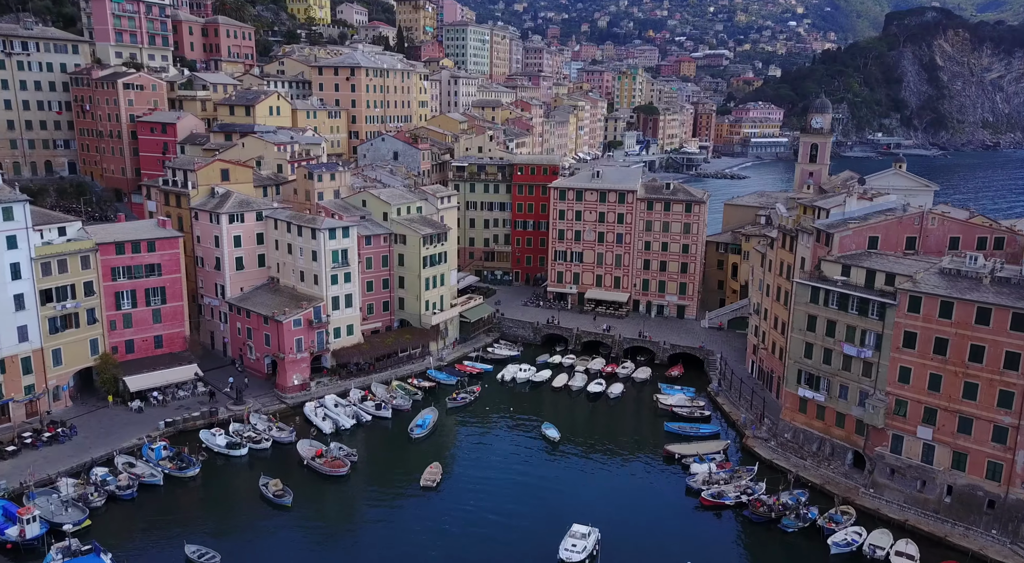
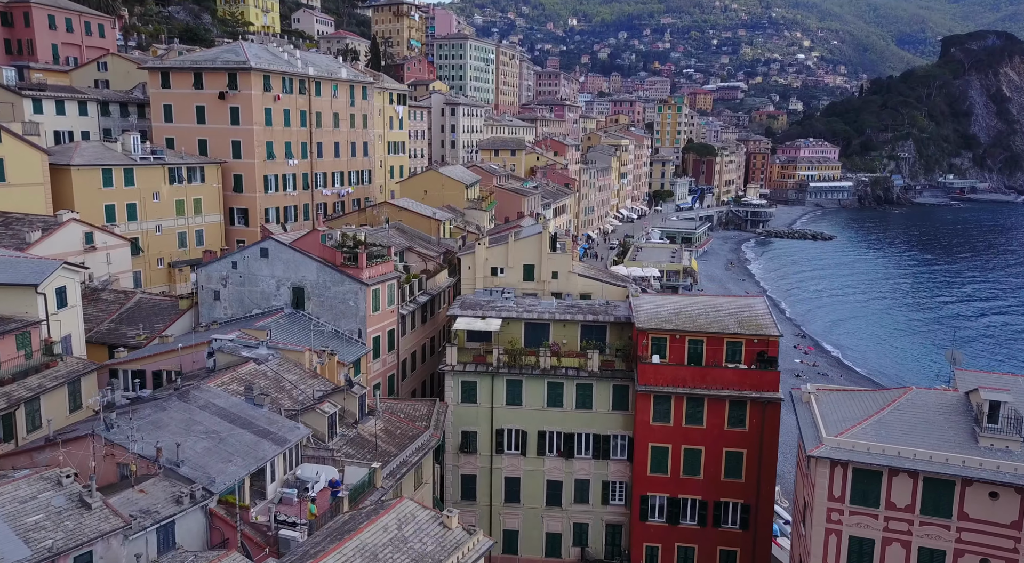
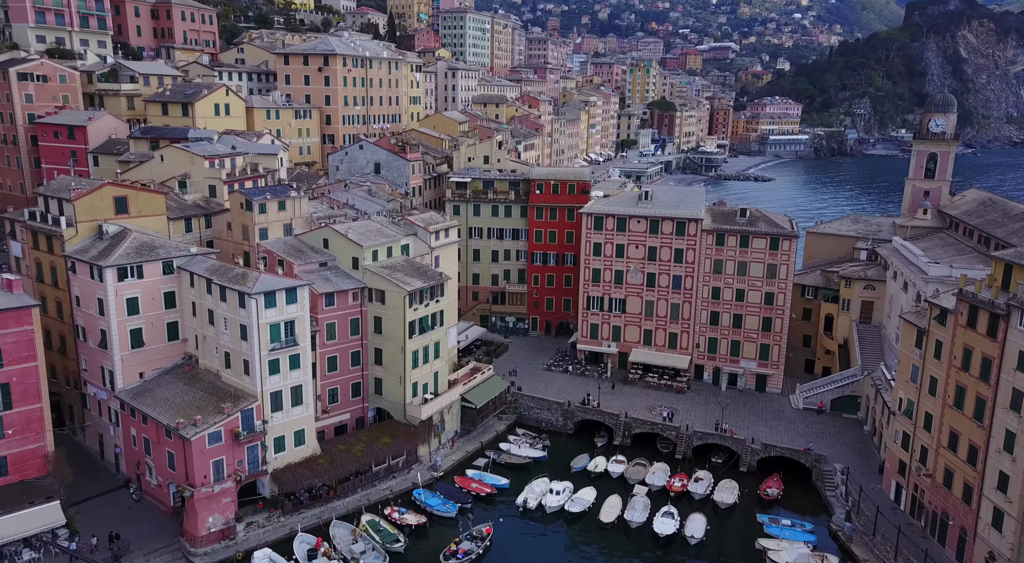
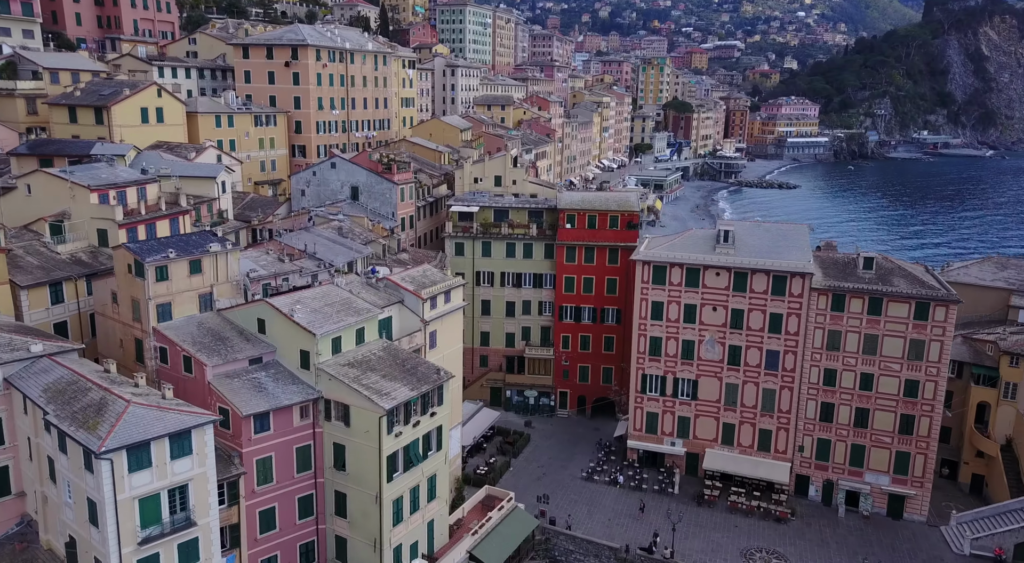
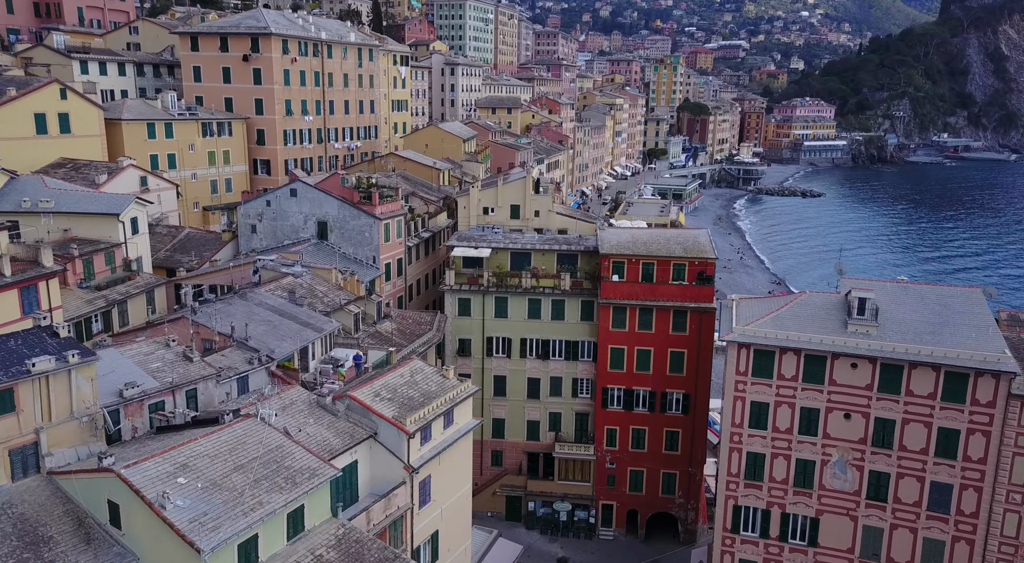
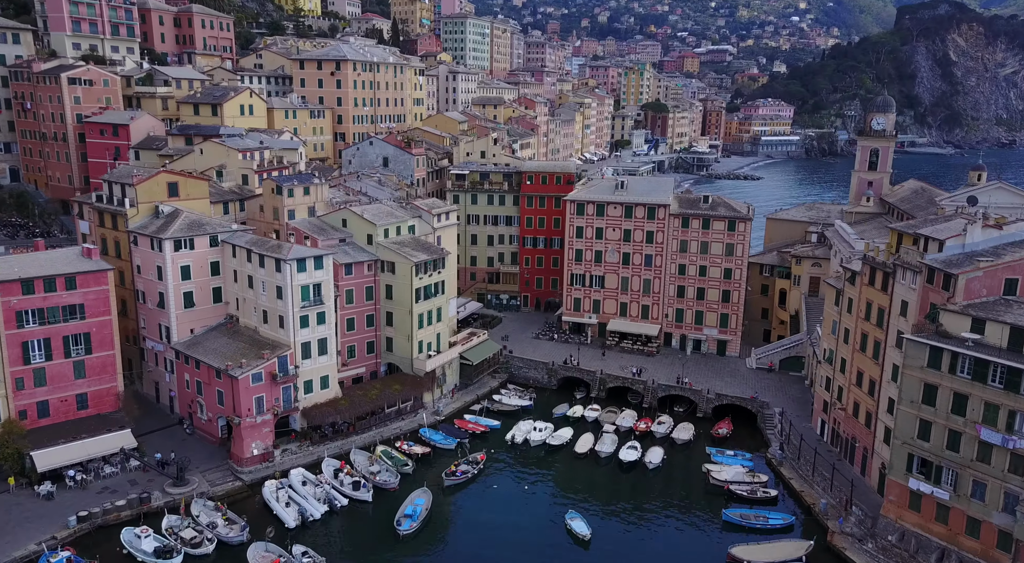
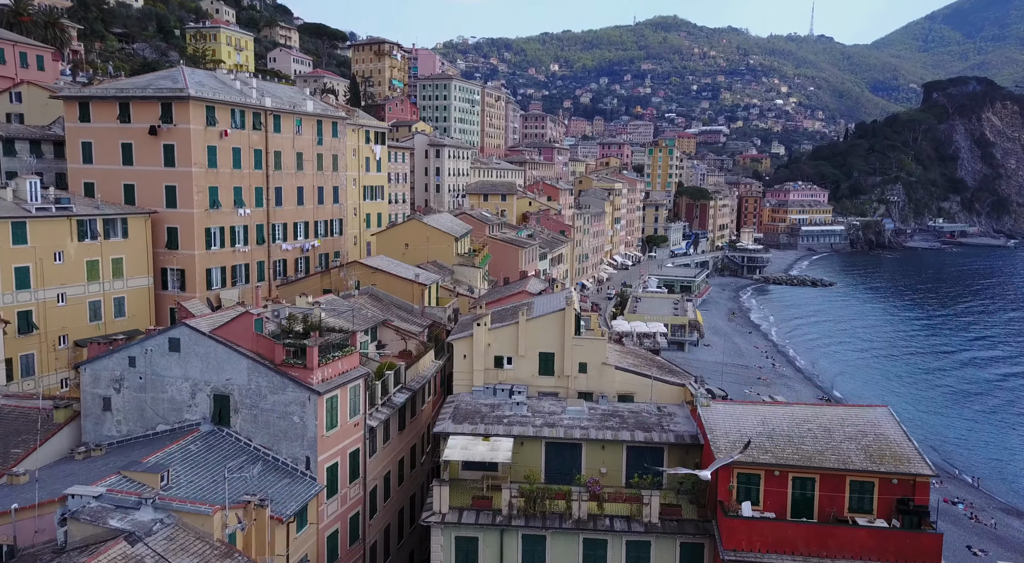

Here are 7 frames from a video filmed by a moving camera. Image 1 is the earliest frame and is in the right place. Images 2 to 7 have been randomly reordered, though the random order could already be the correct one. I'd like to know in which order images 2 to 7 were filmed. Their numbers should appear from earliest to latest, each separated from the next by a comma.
6, 3, 4, 5, 2, 7
